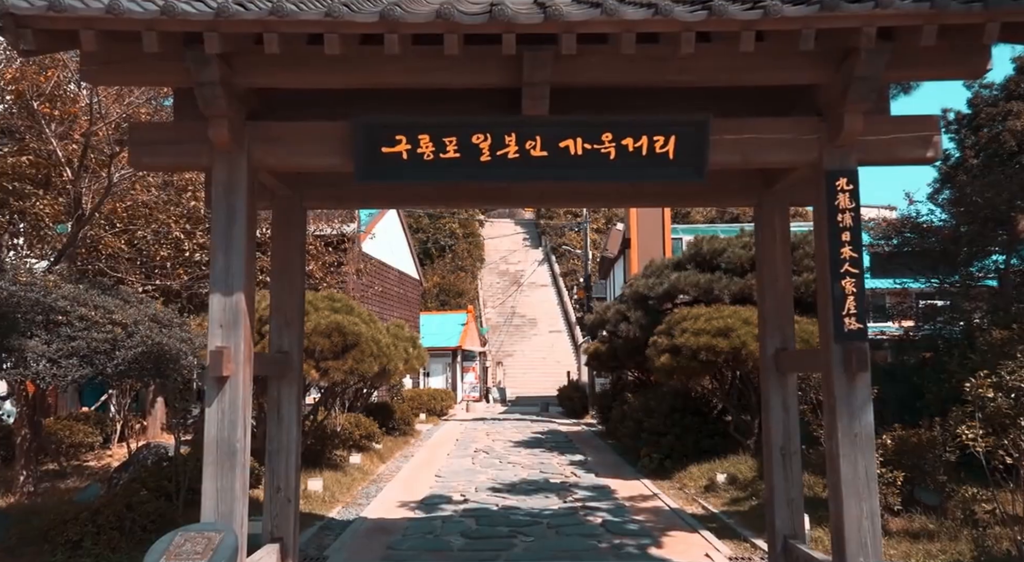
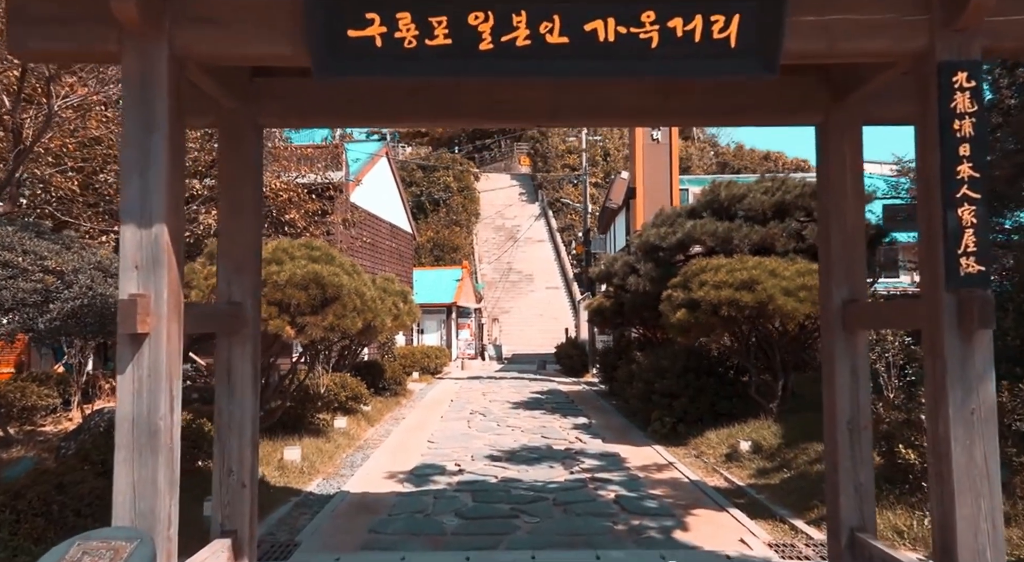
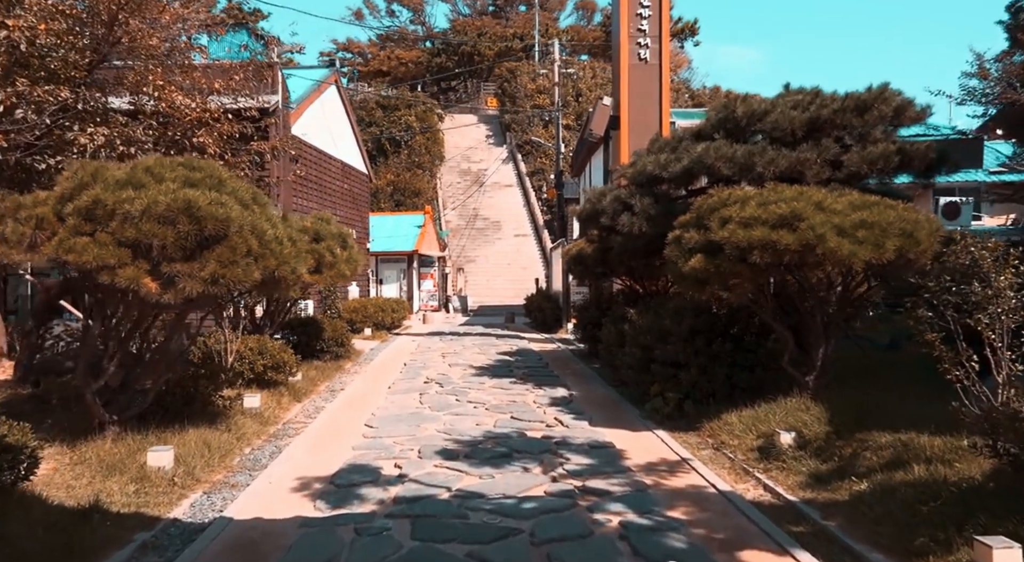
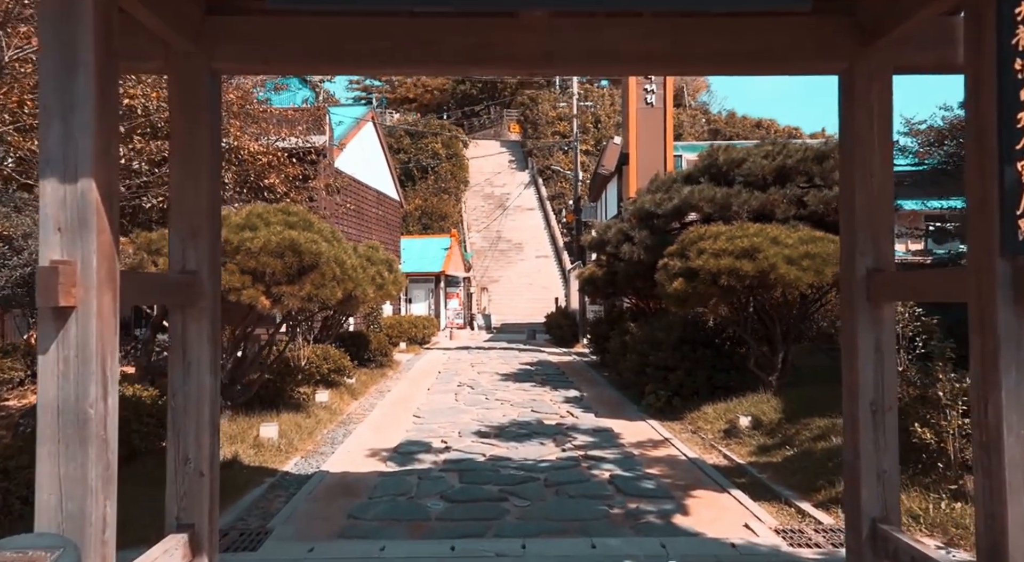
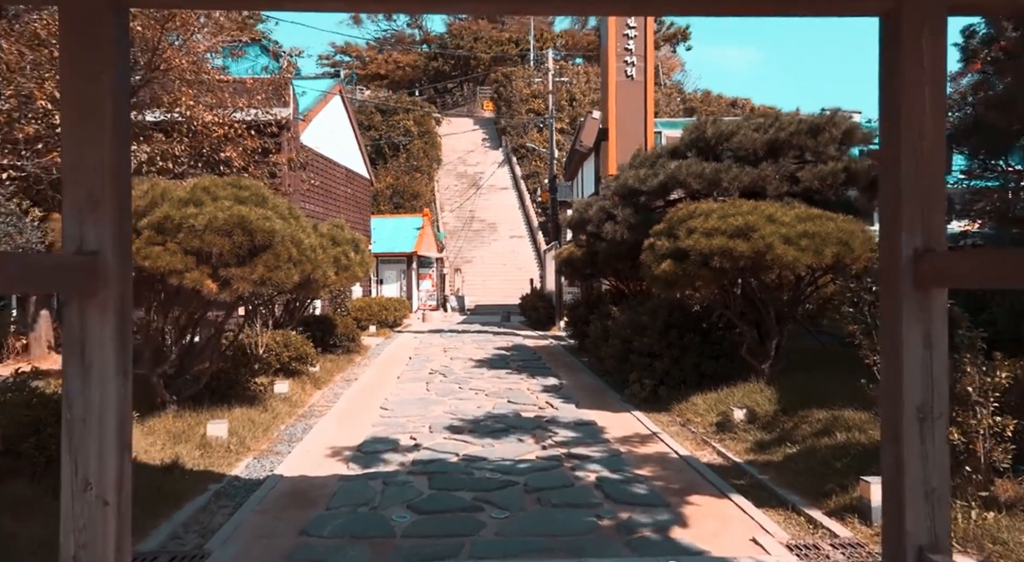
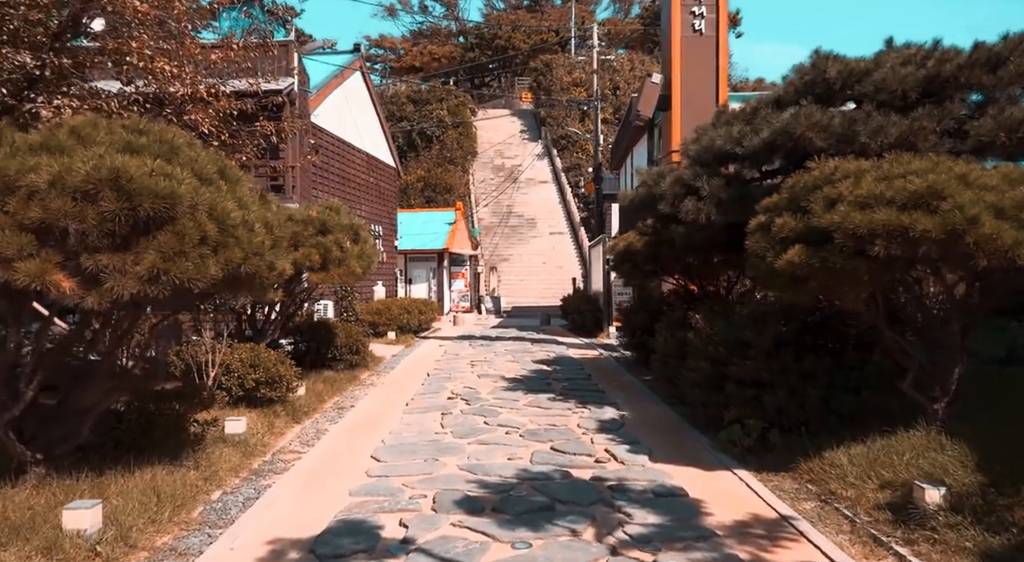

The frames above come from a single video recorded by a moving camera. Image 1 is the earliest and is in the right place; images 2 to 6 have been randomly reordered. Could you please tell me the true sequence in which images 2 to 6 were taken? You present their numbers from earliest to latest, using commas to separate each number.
2, 4, 5, 3, 6
